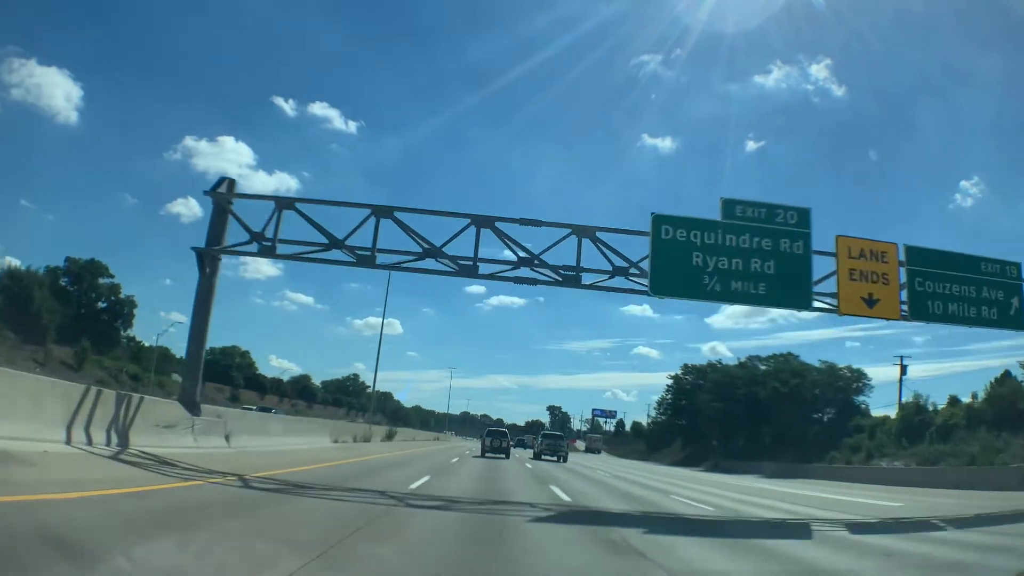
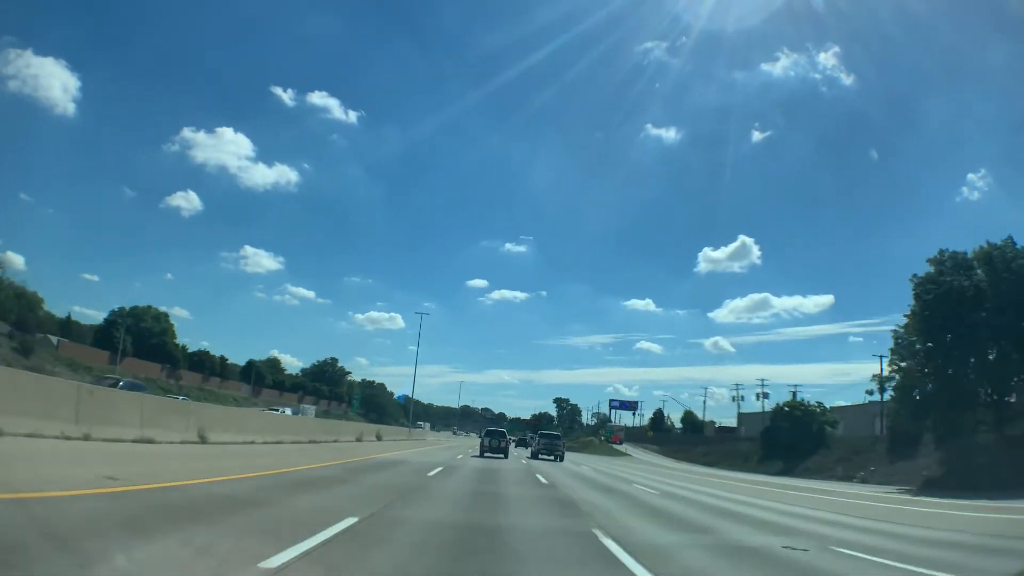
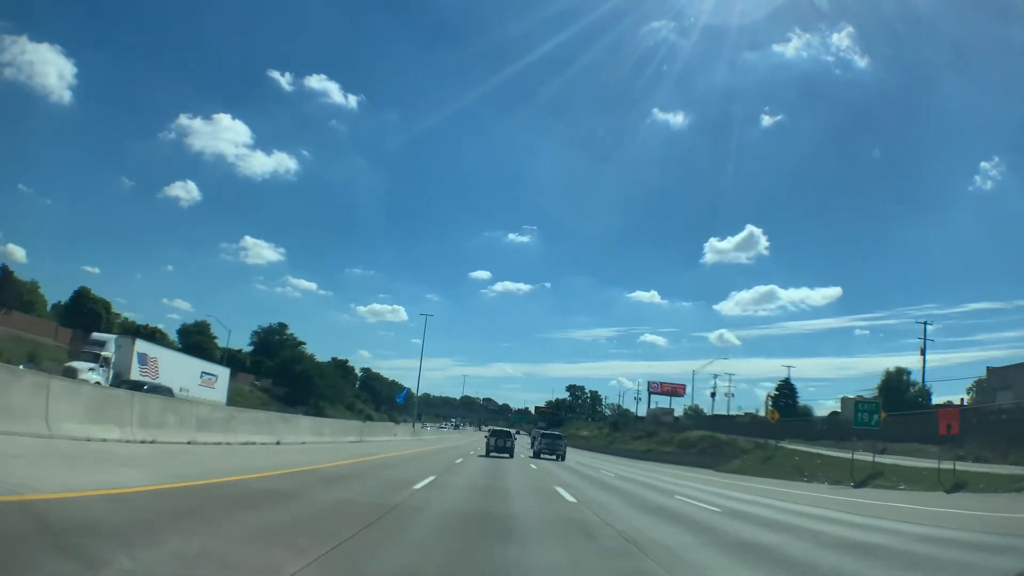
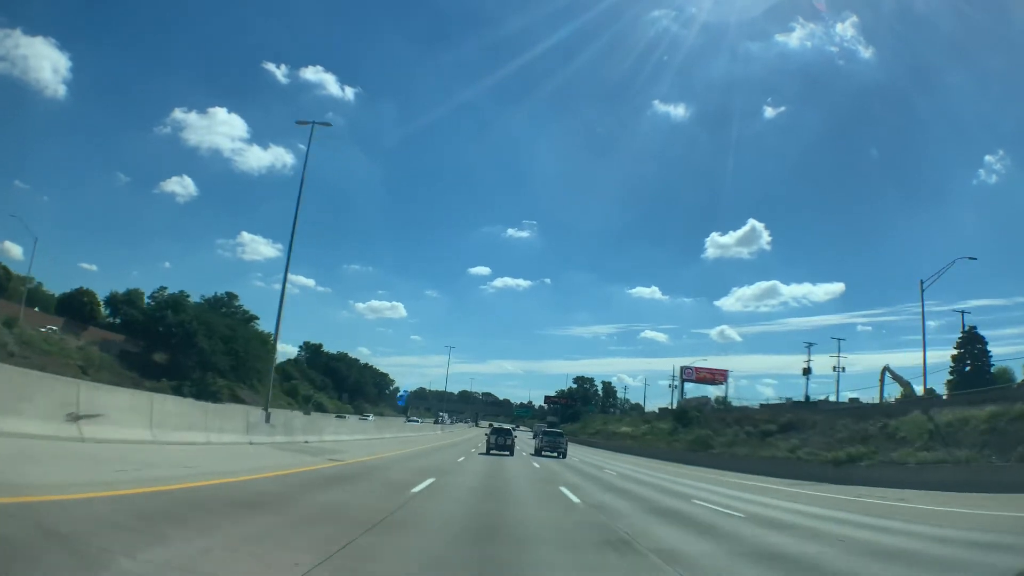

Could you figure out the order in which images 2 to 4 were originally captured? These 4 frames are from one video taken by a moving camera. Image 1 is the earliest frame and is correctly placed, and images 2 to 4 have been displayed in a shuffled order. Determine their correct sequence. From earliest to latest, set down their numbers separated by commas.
2, 3, 4
